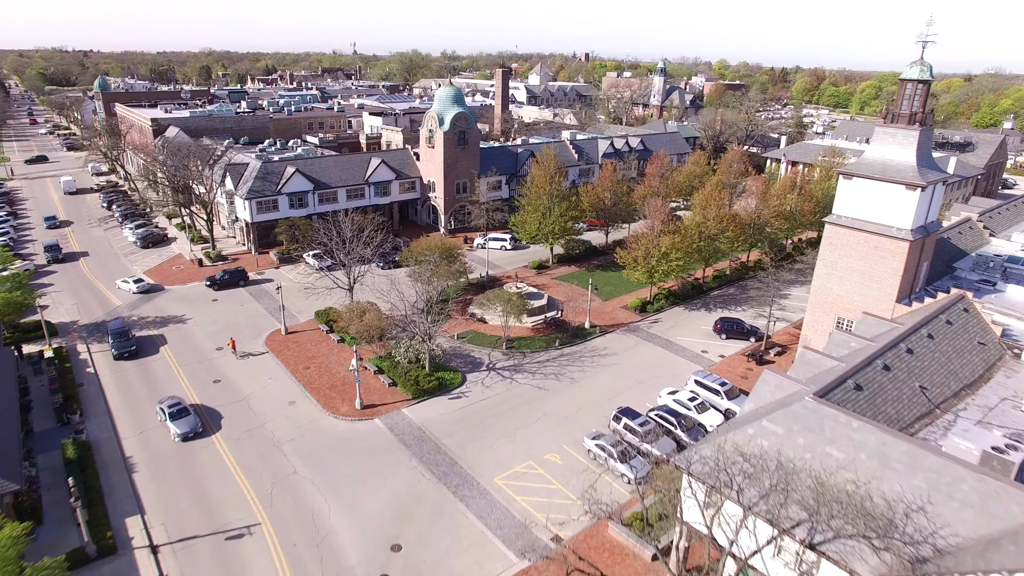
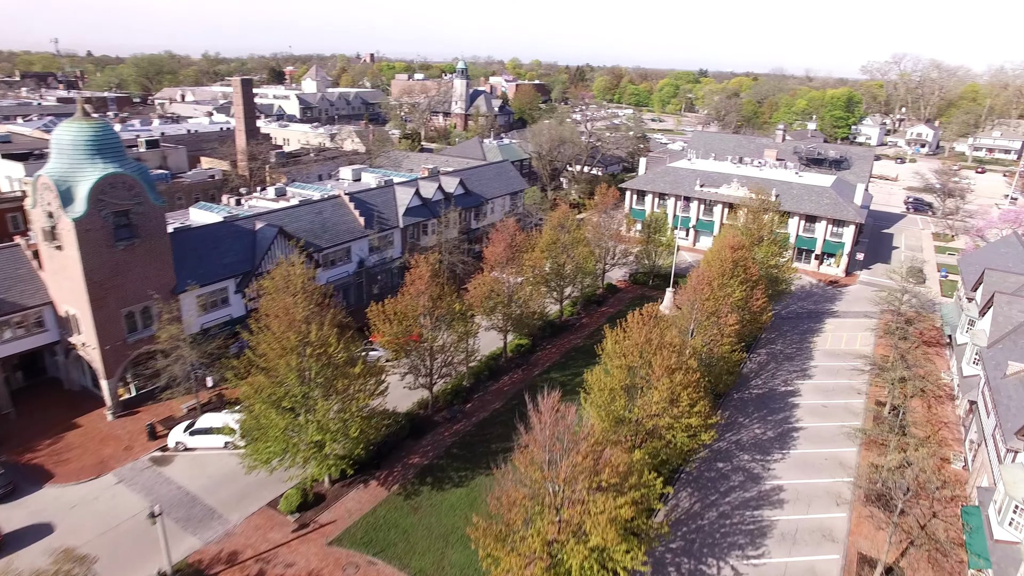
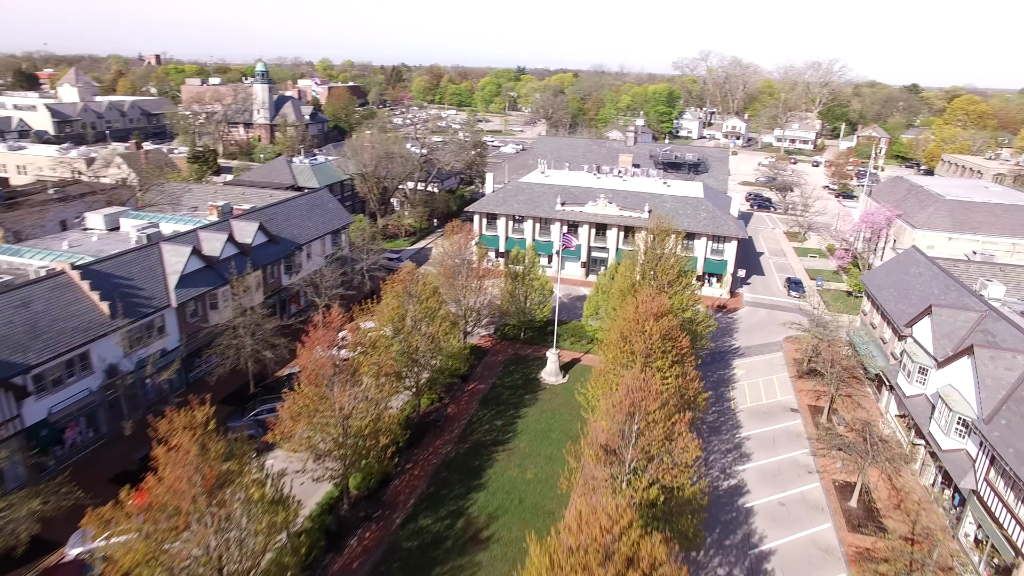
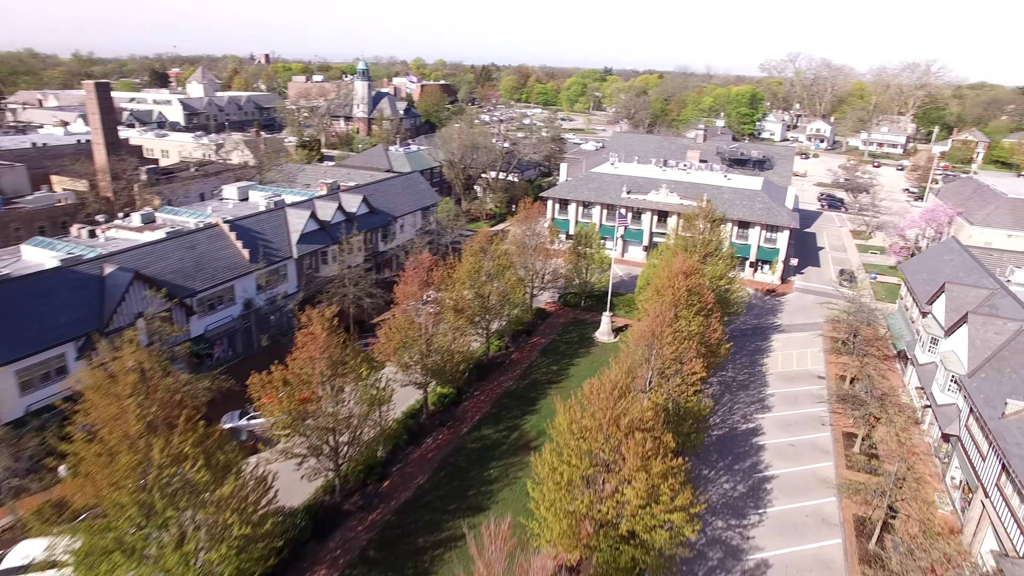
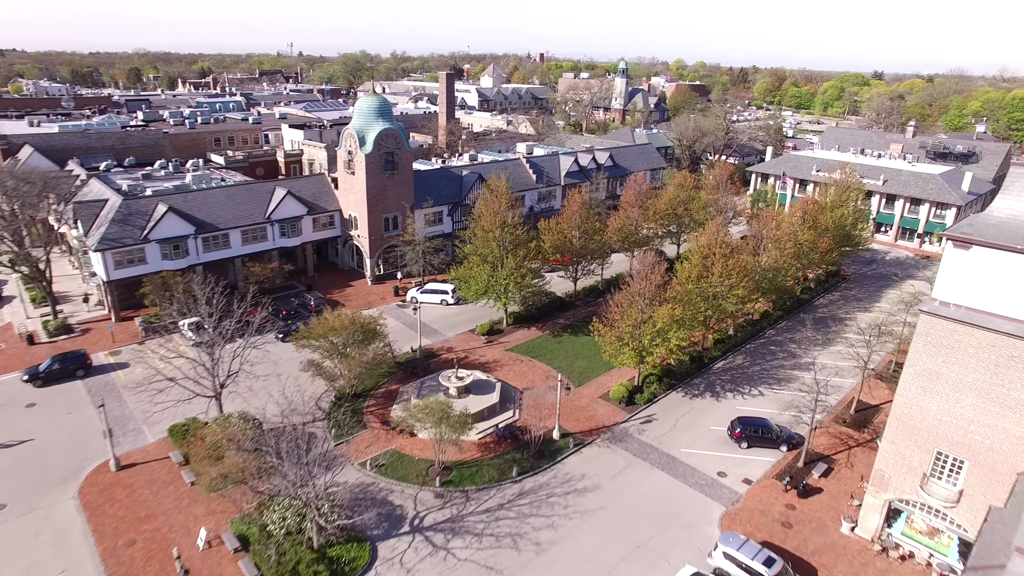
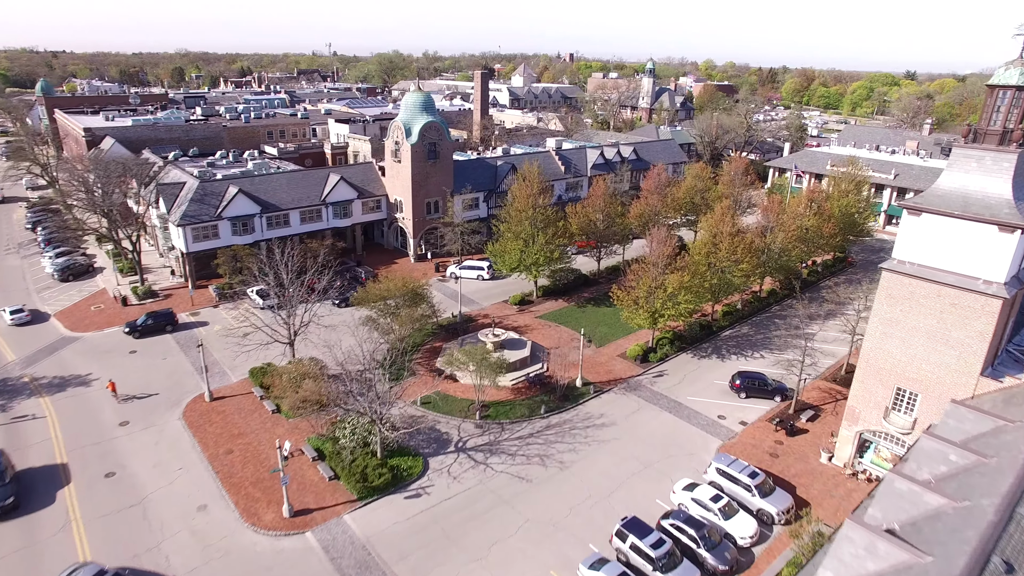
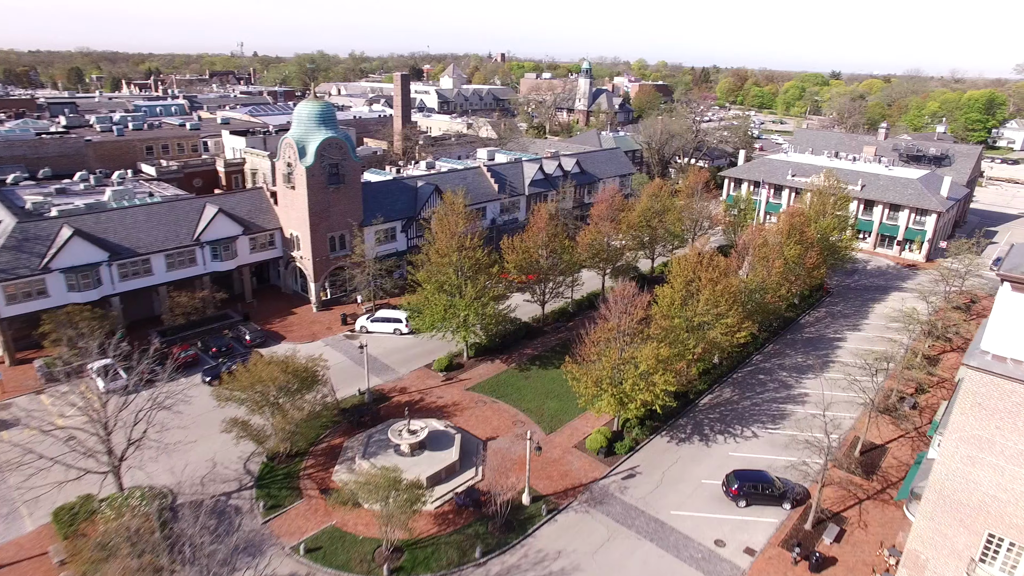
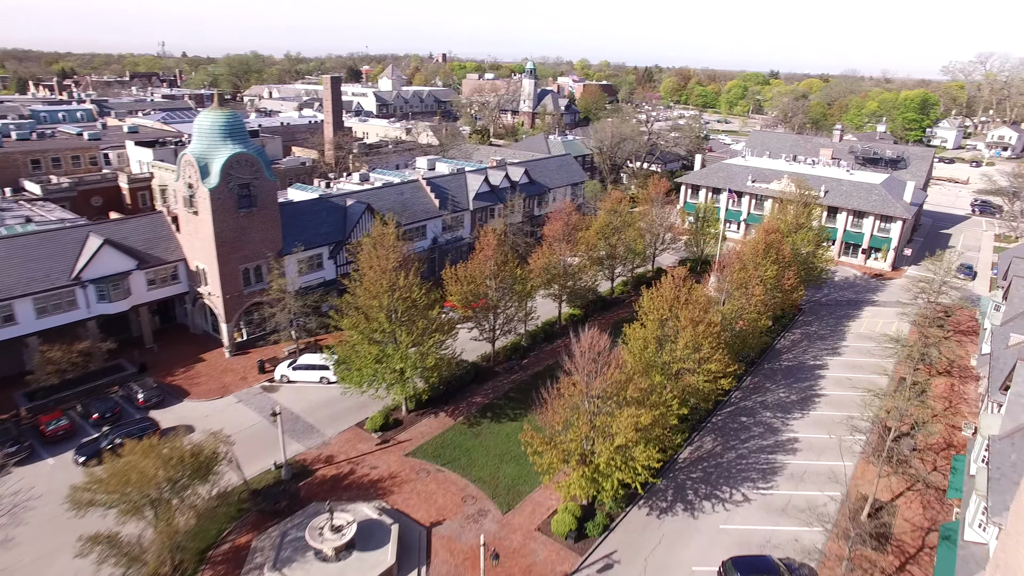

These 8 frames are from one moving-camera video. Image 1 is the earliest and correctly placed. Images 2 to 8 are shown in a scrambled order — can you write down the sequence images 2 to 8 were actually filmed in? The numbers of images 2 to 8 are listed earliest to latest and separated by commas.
6, 5, 7, 8, 2, 4, 3
